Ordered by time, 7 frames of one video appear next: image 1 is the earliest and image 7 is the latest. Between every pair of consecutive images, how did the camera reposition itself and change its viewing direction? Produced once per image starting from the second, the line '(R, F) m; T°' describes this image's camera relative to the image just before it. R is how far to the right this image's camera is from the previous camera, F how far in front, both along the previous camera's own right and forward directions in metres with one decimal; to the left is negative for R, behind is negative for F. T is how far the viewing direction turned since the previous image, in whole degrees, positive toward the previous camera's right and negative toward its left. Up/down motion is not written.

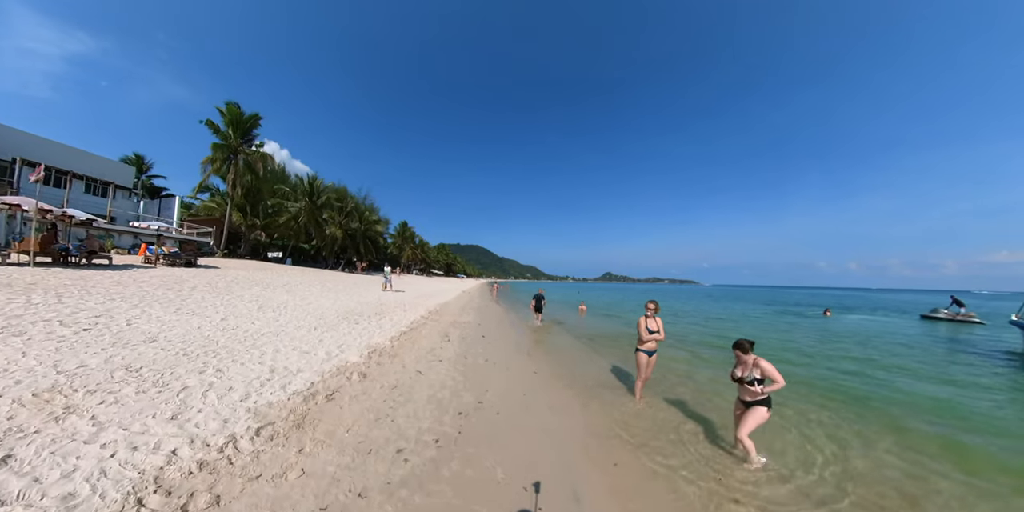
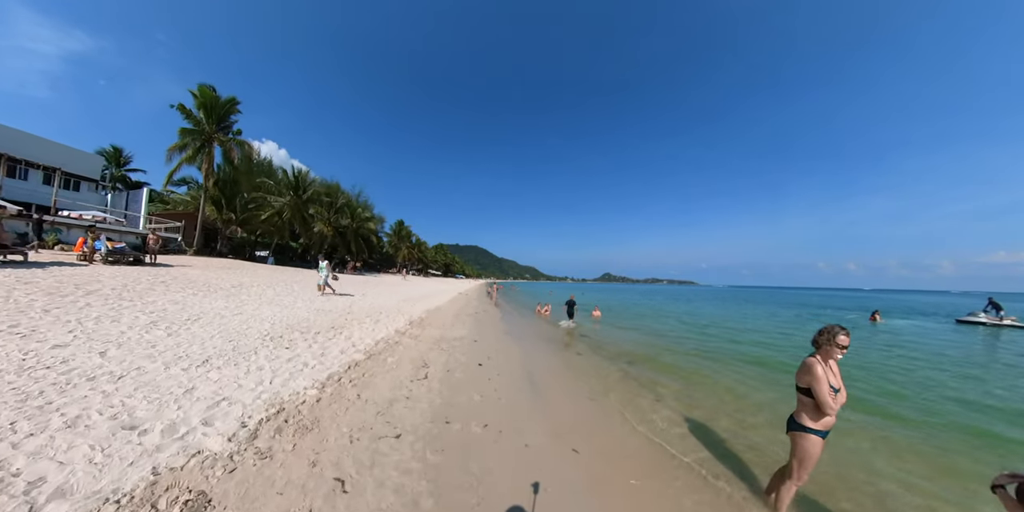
(-0.3, +3.6) m; 0°
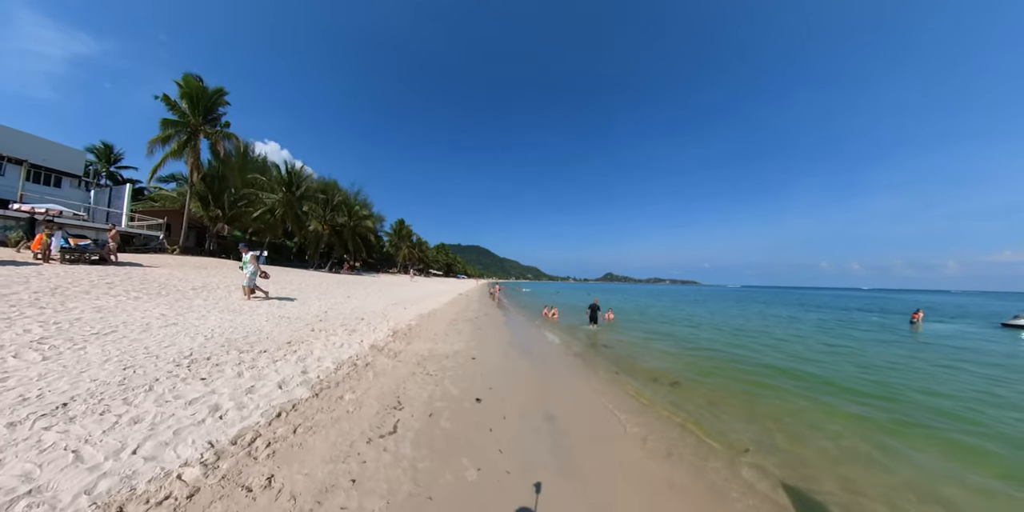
(-0.1, +2.0) m; 0°
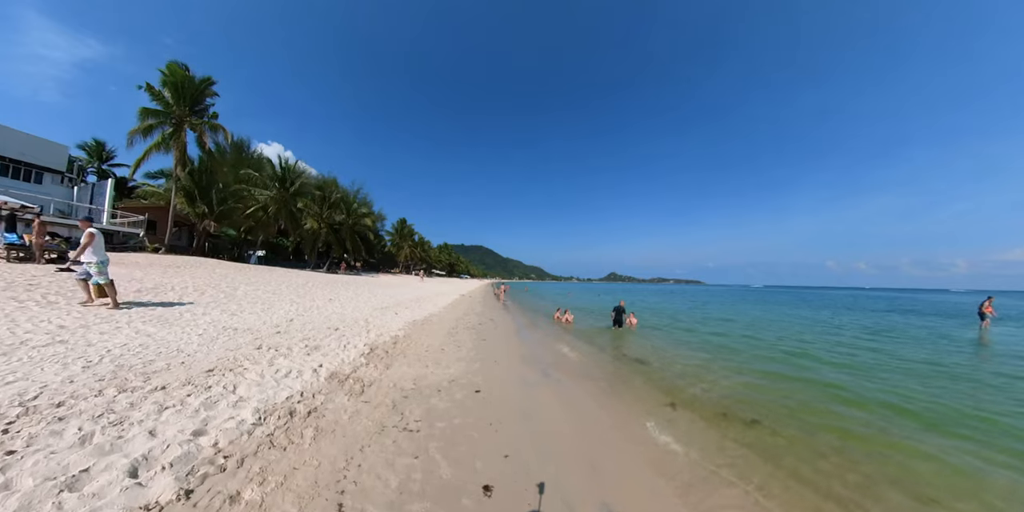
(-0.2, +2.1) m; 0°
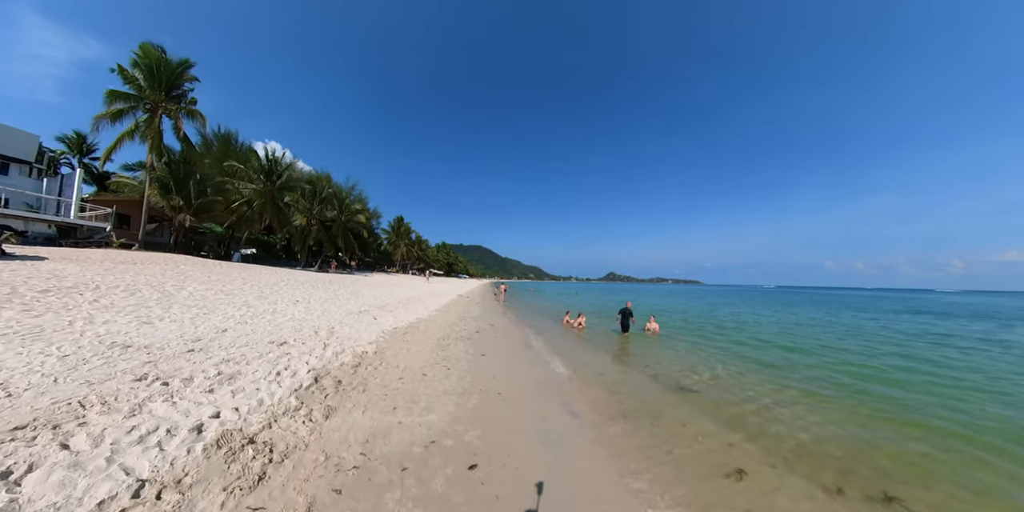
(-0.2, +2.1) m; 0°
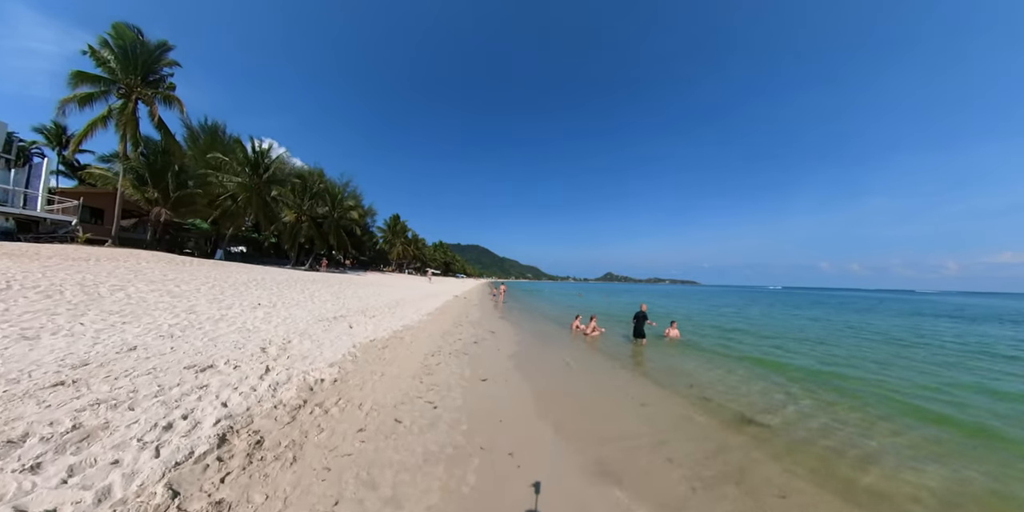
(-0.2, +1.6) m; 0°
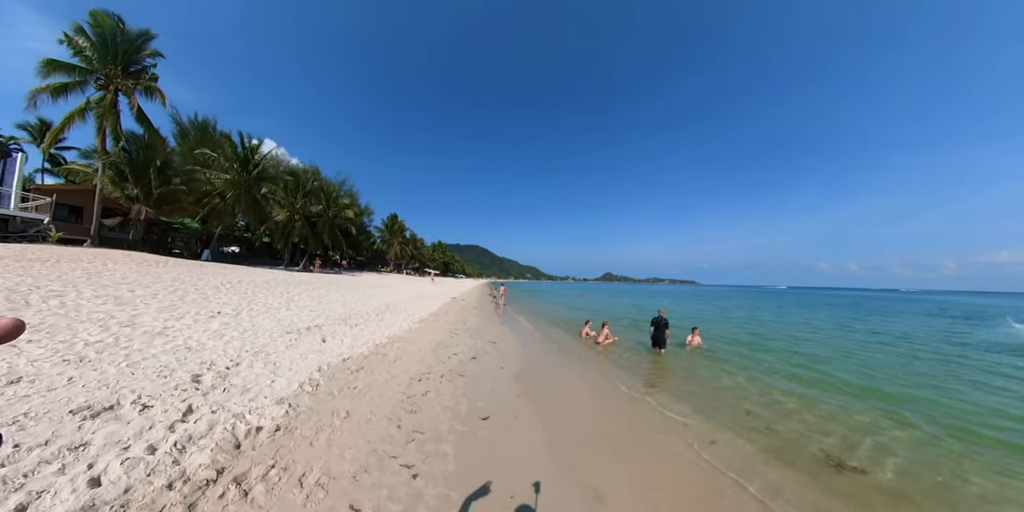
(-0.1, +1.2) m; 0°
